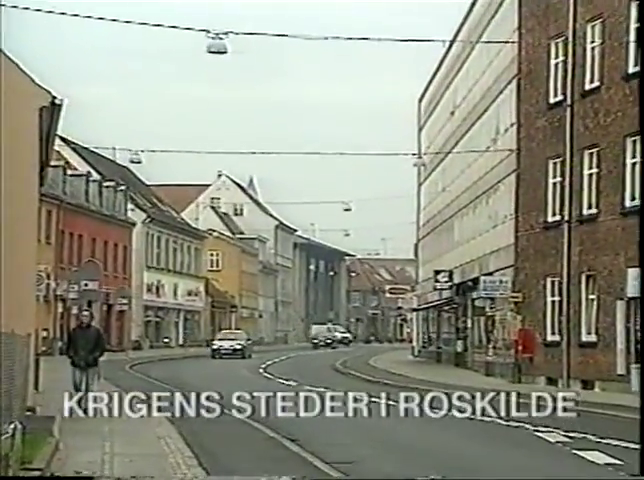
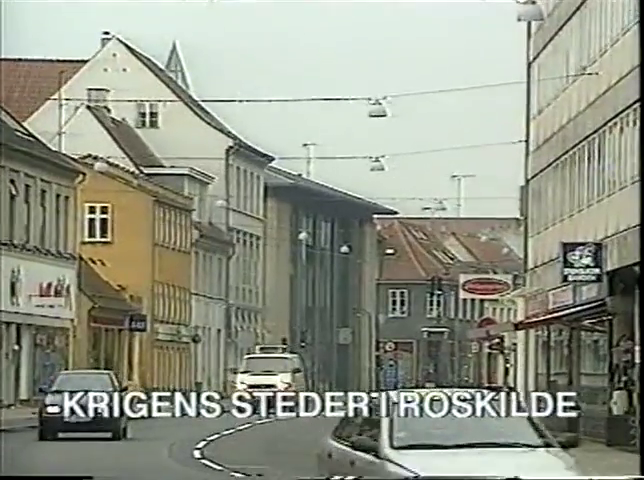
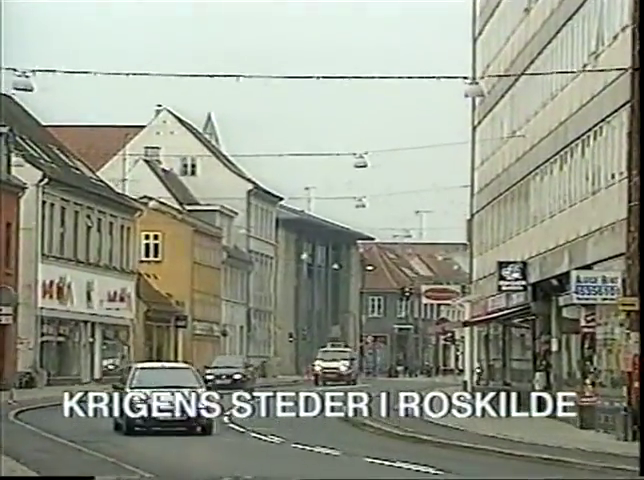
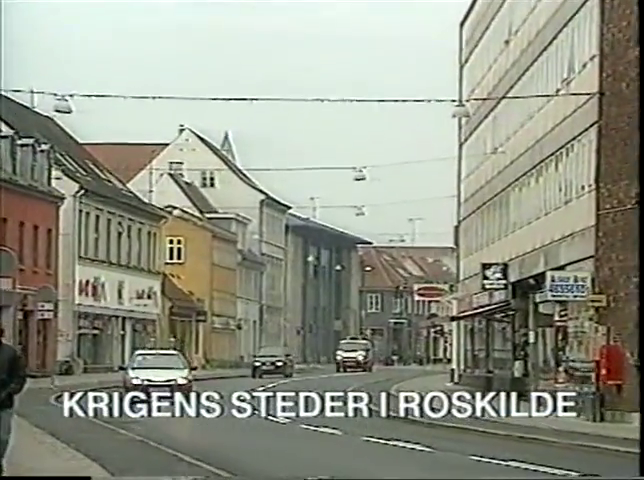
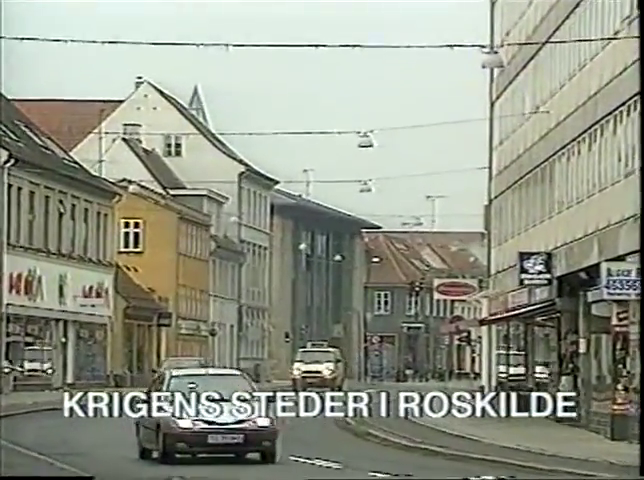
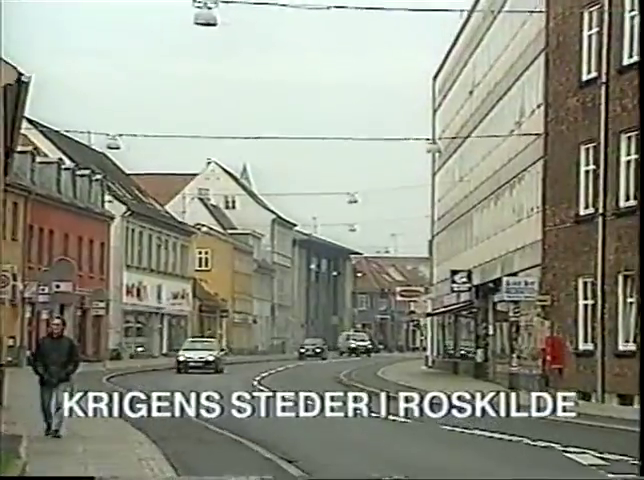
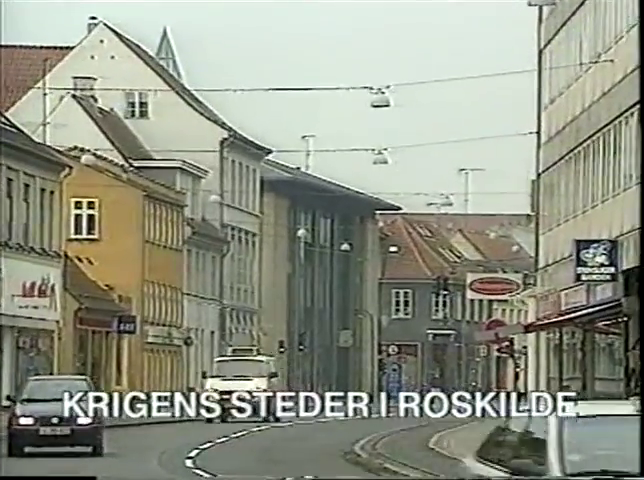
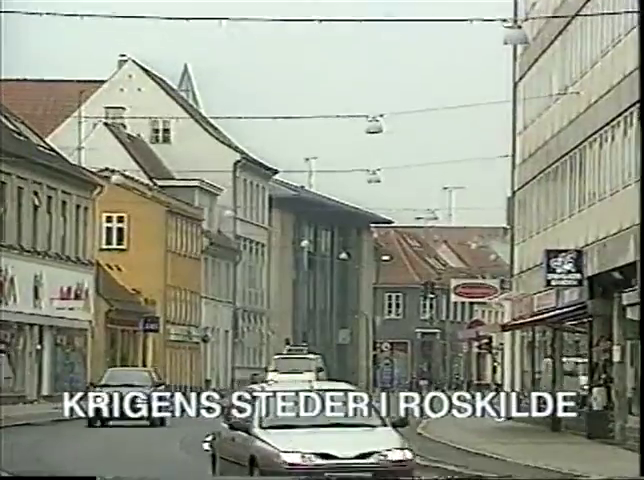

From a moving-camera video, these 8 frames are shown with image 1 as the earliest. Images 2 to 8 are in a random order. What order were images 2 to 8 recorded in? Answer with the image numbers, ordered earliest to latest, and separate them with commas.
6, 4, 3, 5, 8, 2, 7
